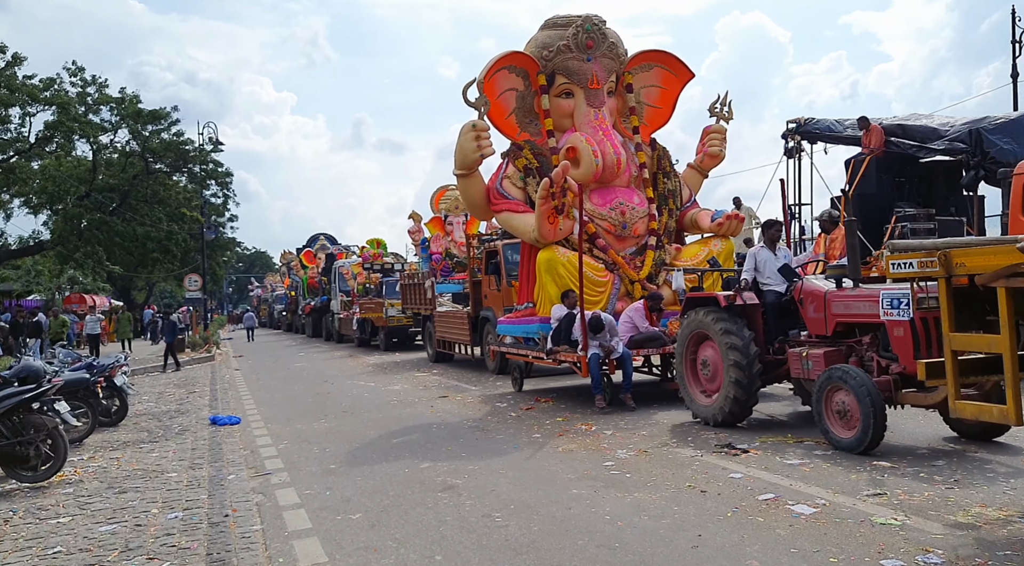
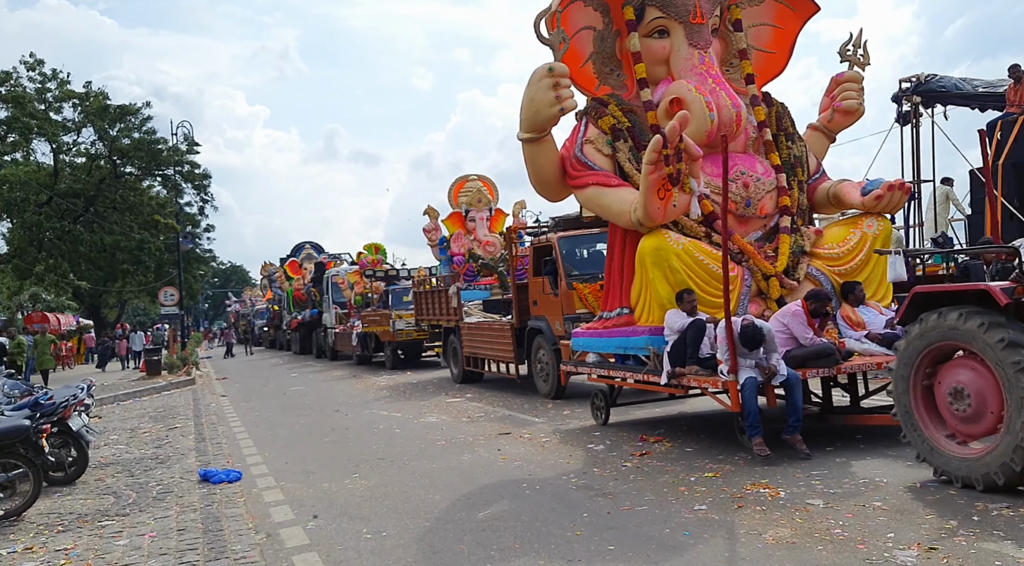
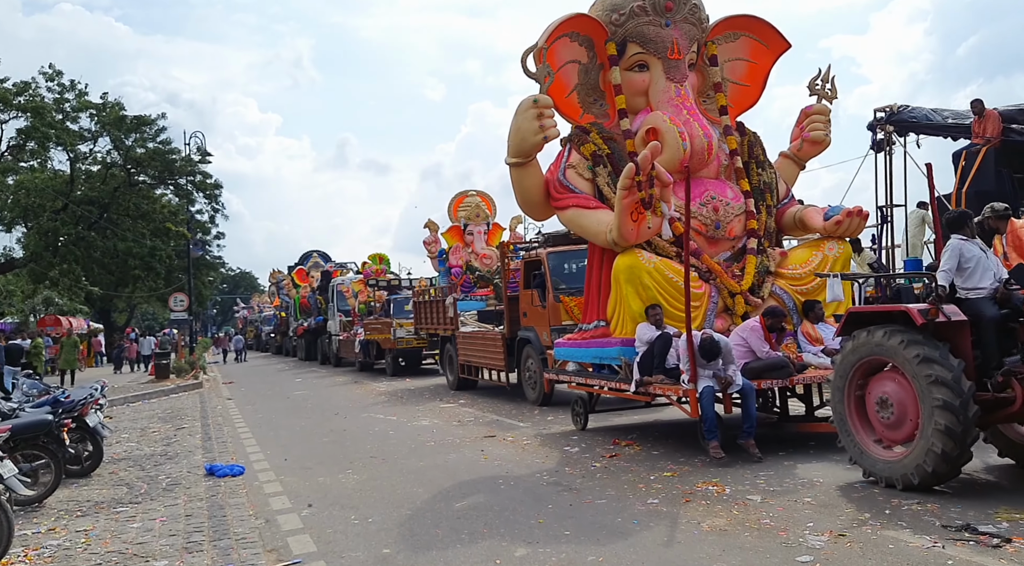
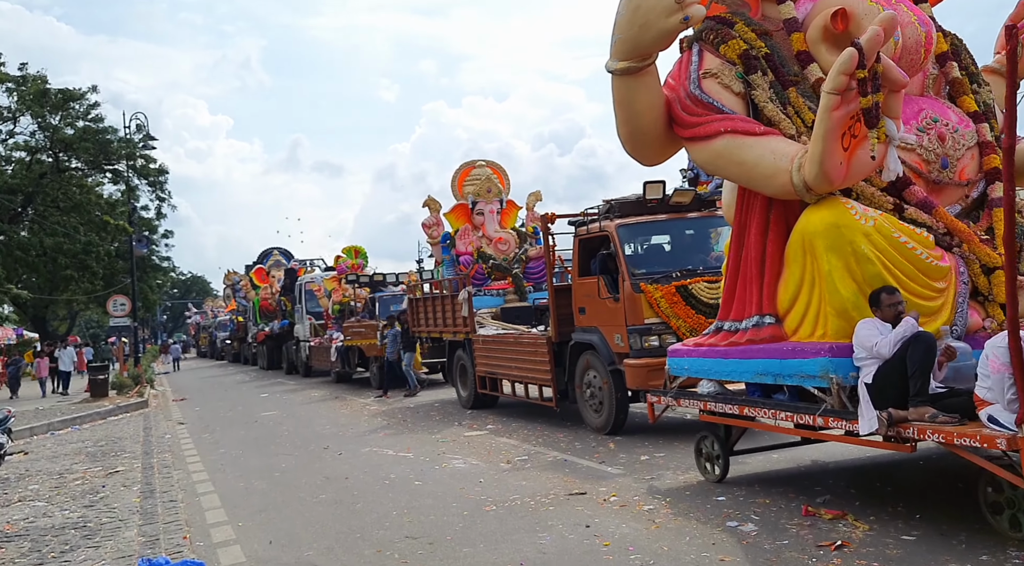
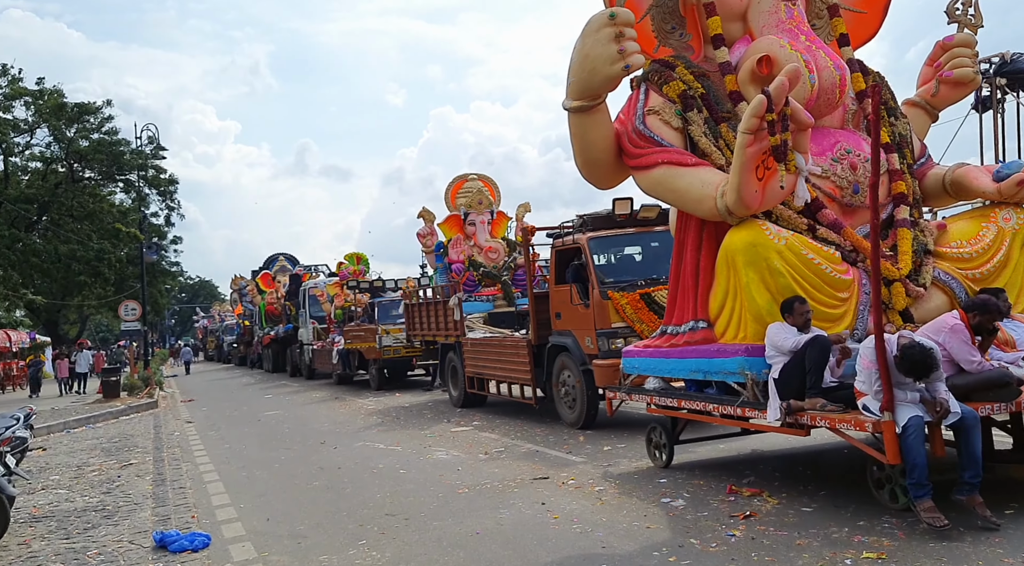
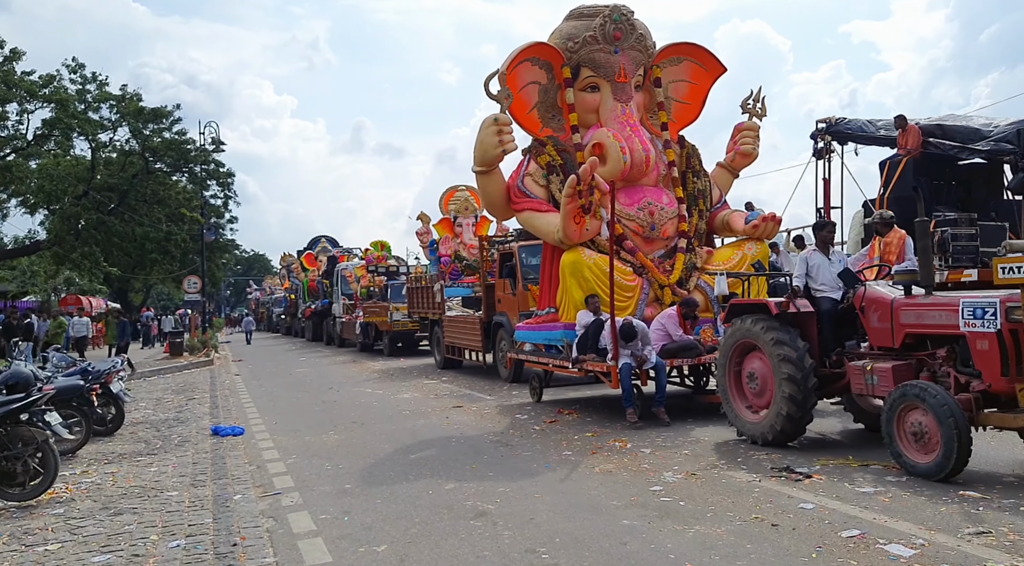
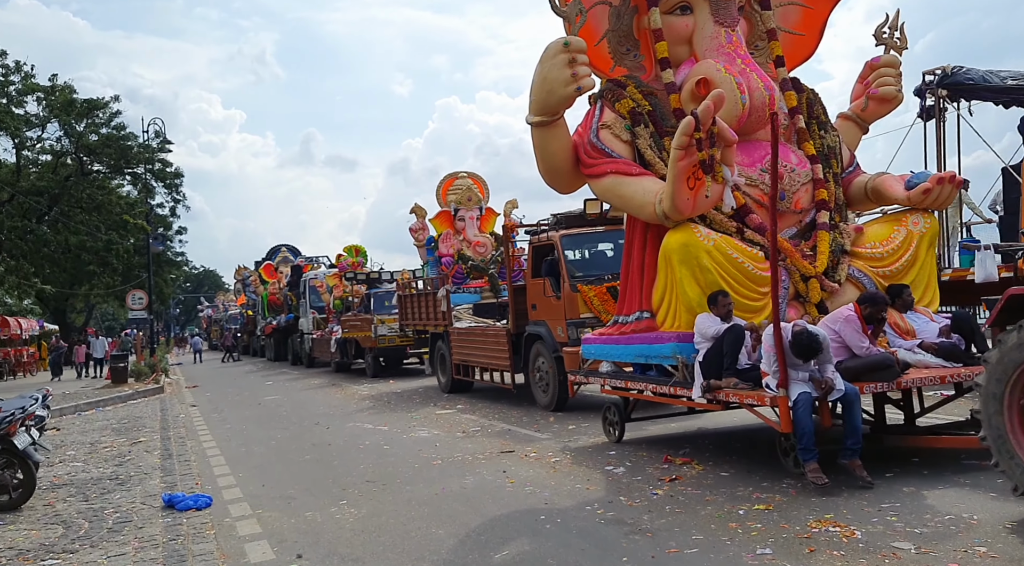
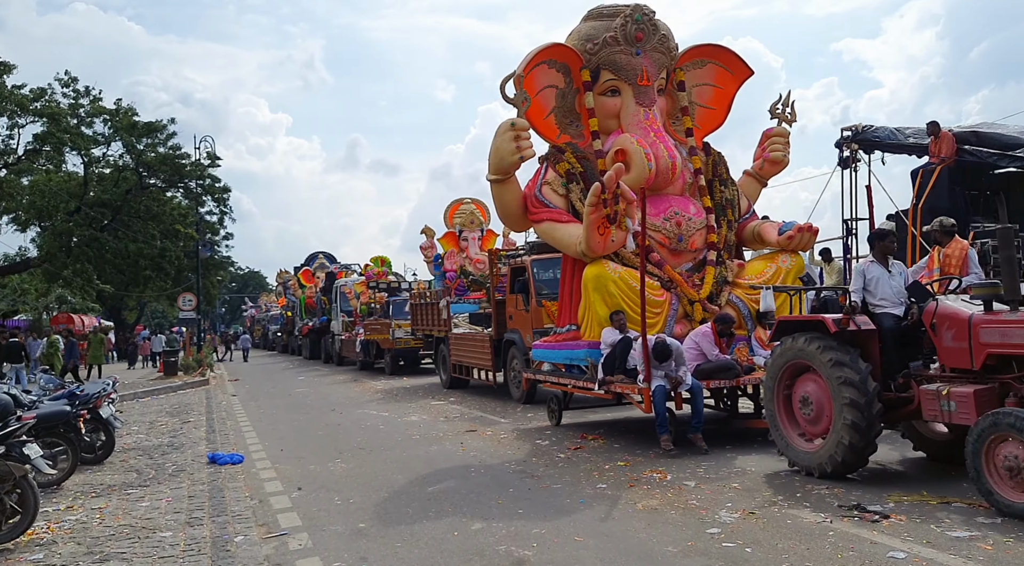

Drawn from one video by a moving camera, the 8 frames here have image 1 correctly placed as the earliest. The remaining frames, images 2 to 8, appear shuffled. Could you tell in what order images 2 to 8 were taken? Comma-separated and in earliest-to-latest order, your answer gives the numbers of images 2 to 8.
6, 8, 3, 2, 7, 5, 4
